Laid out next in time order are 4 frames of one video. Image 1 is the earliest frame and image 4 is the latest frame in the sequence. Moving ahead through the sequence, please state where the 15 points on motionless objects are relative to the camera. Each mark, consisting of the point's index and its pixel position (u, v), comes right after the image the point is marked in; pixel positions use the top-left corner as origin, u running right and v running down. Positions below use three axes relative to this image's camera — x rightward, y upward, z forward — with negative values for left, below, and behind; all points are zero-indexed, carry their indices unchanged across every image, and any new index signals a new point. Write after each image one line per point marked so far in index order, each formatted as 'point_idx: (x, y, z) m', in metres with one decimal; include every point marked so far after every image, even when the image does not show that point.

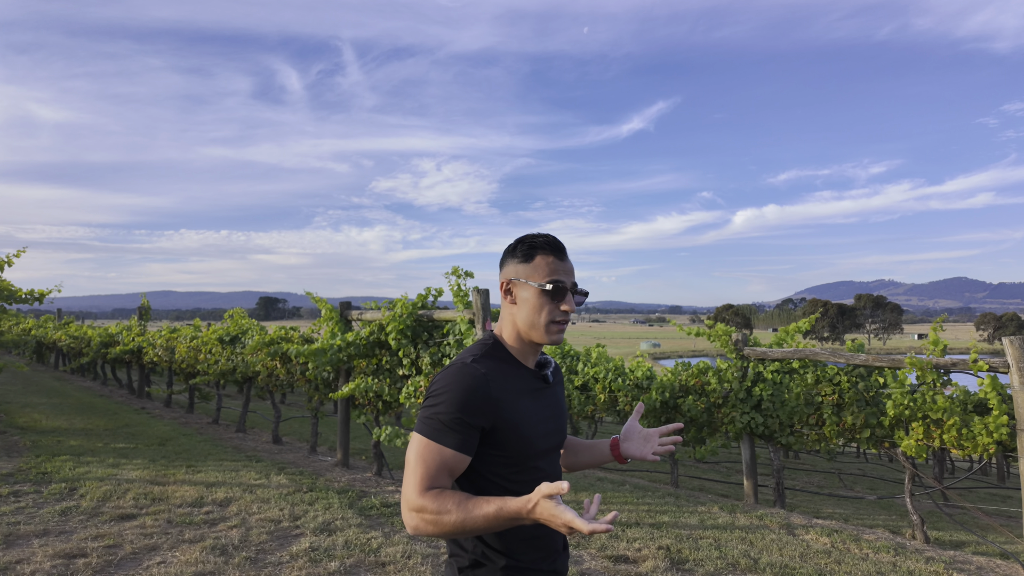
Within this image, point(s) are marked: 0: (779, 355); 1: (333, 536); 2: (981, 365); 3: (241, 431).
0: (+3.9, -1.0, +8.7) m
1: (-1.8, -2.4, +6.0) m
2: (+5.6, -0.9, +7.1) m
3: (-5.3, -2.8, +11.9) m
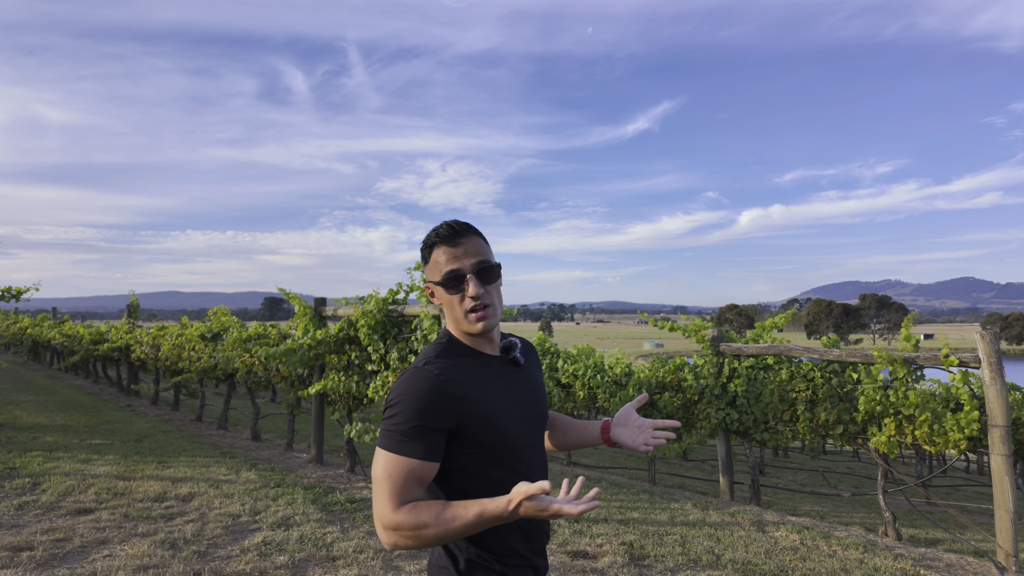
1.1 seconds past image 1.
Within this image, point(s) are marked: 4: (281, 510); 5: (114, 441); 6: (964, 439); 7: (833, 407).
0: (+3.5, -0.9, +8.6) m
1: (-2.2, -2.4, +5.9) m
2: (+5.2, -0.8, +7.0) m
3: (-5.7, -2.8, +11.8) m
4: (-2.5, -2.4, +6.6) m
5: (-6.6, -2.6, +10.1) m
6: (+5.3, -1.8, +7.1) m
7: (+4.2, -1.6, +8.0) m
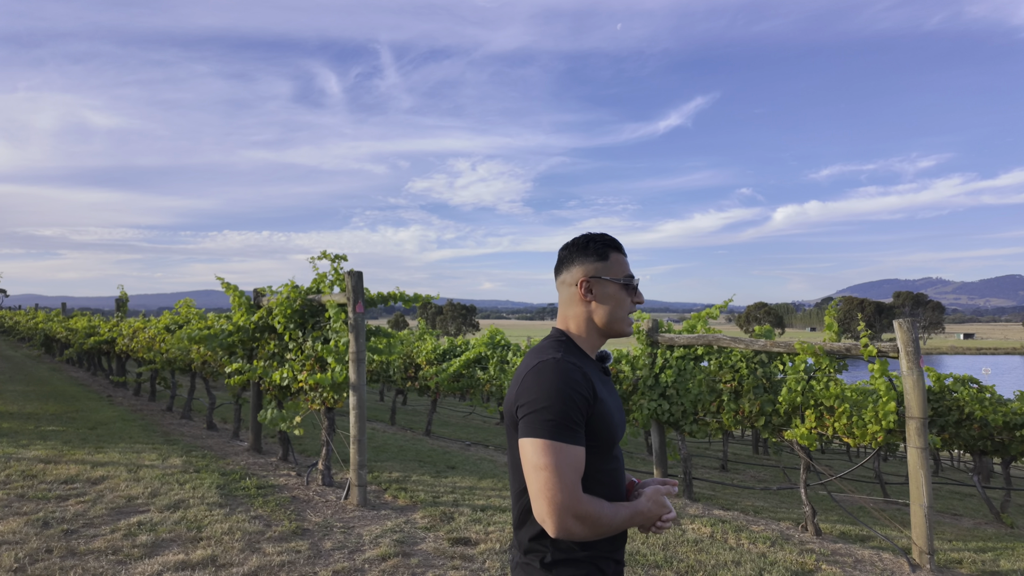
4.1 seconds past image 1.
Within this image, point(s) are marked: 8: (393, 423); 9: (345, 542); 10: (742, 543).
0: (+2.4, -0.7, +8.4) m
1: (-3.4, -2.2, +6.0) m
2: (+4.0, -0.7, +6.8) m
3: (-6.6, -2.6, +12.1) m
4: (-3.7, -2.3, +6.7) m
5: (-7.6, -2.4, +10.4) m
6: (+4.2, -1.6, +6.9) m
7: (+3.1, -1.4, +7.8) m
8: (-2.8, -3.2, +14.2) m
9: (-1.6, -2.4, +5.7) m
10: (+2.6, -2.8, +6.7) m
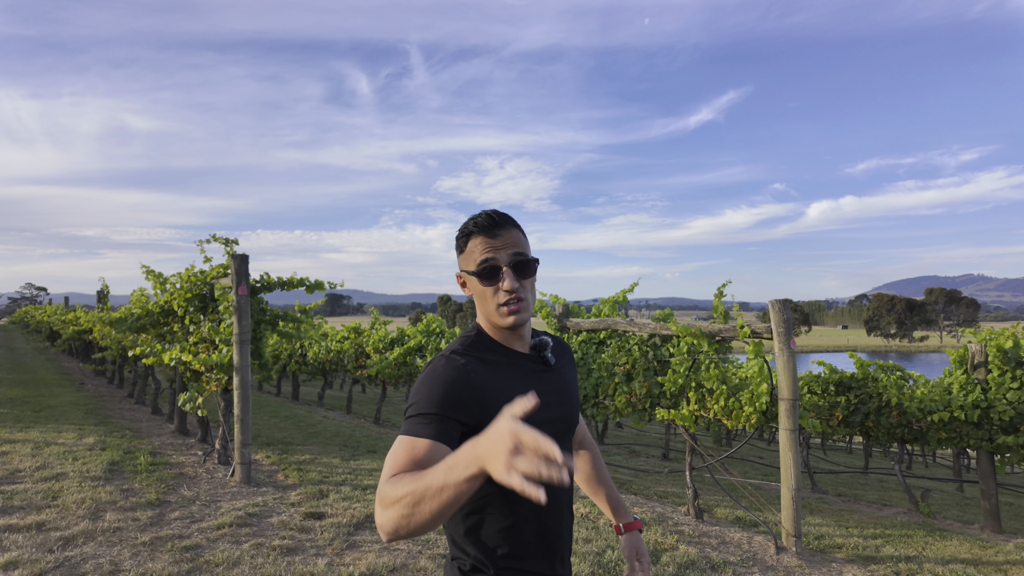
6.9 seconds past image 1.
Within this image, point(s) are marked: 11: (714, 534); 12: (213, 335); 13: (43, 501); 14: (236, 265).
0: (+1.0, -0.5, +8.4) m
1: (-4.8, -2.0, +6.3) m
2: (+2.6, -0.5, +6.7) m
3: (-7.8, -2.4, +12.5) m
4: (-5.1, -2.1, +7.0) m
5: (-8.9, -2.2, +10.8) m
6: (+2.7, -1.4, +6.8) m
7: (+1.7, -1.2, +7.8) m
8: (-3.9, -2.9, +14.5) m
9: (-3.1, -2.2, +5.8) m
10: (+1.1, -2.6, +6.7) m
11: (+2.3, -2.8, +6.8) m
12: (-3.8, -0.6, +7.7) m
13: (-4.4, -2.0, +5.7) m
14: (-3.3, +0.3, +7.3) m
